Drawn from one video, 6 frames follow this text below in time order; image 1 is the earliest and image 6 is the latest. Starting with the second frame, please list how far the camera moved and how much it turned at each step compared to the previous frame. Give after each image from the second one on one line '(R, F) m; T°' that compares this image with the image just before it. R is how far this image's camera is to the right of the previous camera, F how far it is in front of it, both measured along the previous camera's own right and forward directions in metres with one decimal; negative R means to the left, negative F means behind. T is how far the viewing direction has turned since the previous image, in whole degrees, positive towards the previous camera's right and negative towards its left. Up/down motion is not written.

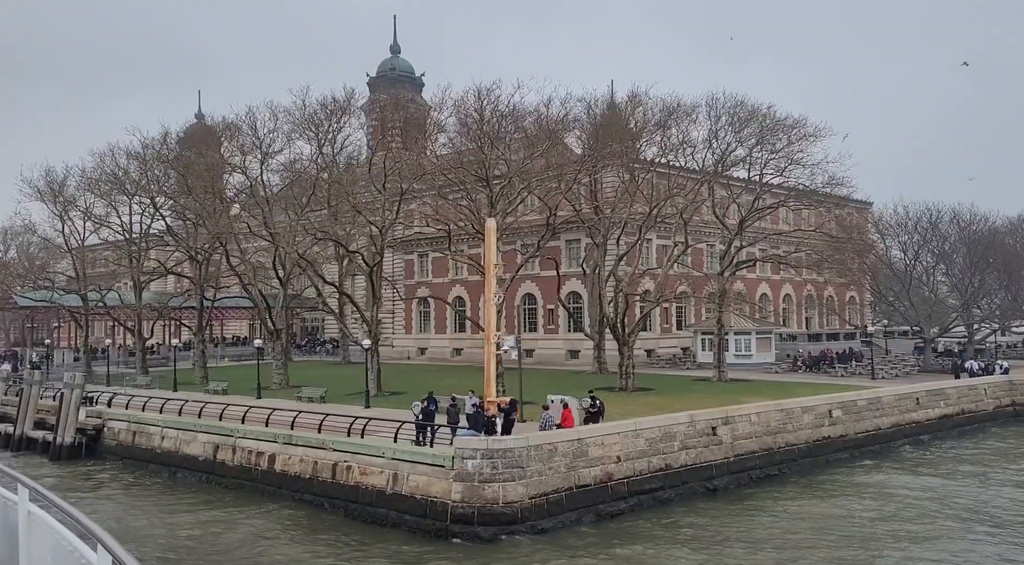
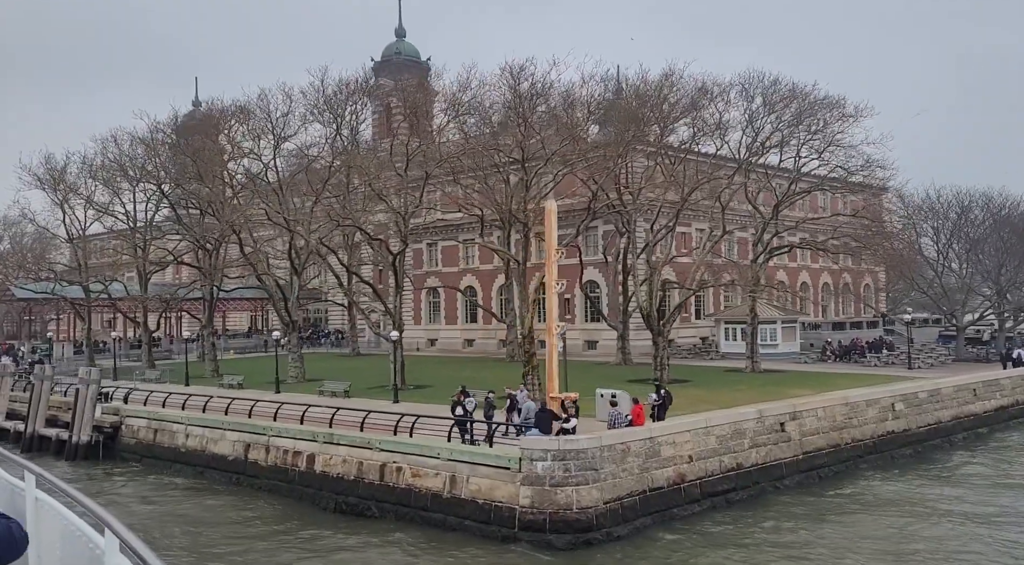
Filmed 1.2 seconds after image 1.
(-1.6, +1.6) m; 0°
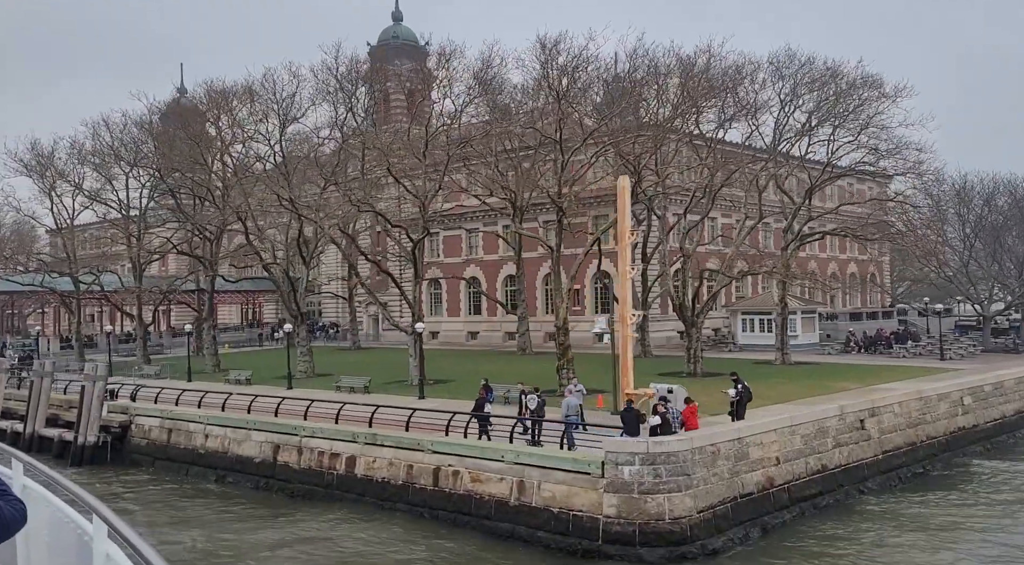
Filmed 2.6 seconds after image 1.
(-1.8, +1.9) m; +1°
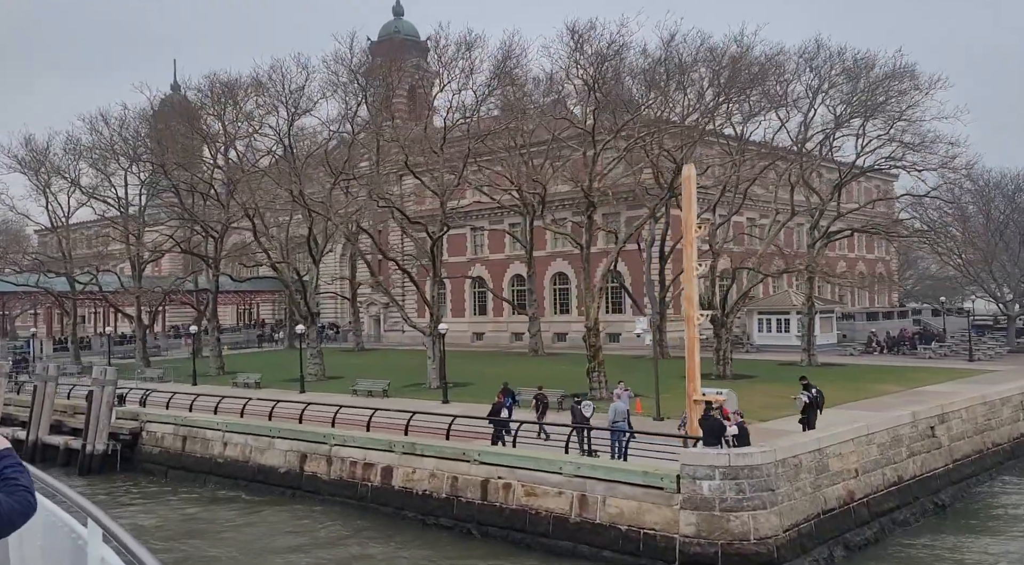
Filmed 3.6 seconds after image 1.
(-1.3, +1.4) m; +1°
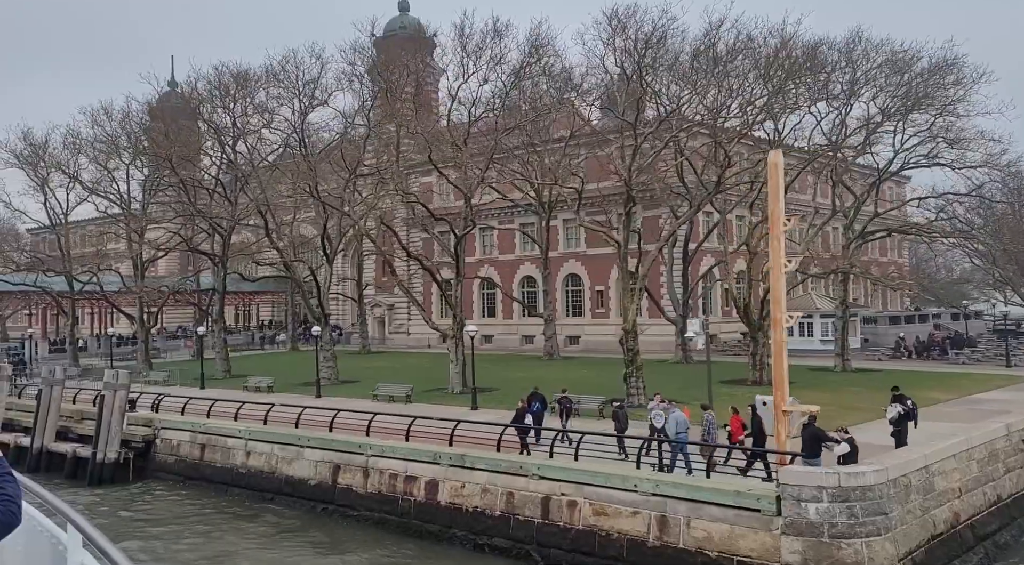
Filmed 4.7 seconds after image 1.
(-1.3, +1.6) m; 0°
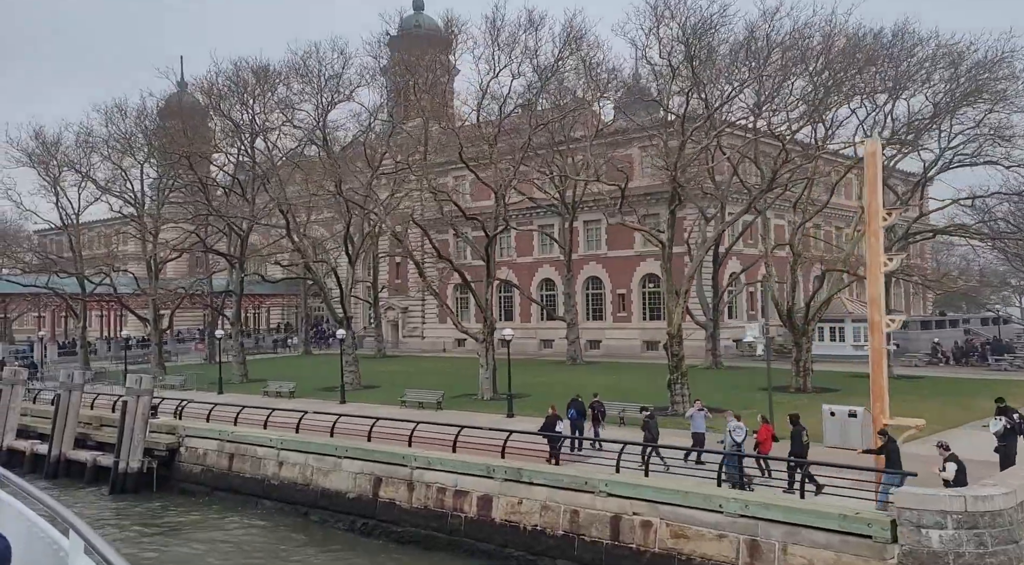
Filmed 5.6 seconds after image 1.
(-1.1, +1.3) m; 0°
